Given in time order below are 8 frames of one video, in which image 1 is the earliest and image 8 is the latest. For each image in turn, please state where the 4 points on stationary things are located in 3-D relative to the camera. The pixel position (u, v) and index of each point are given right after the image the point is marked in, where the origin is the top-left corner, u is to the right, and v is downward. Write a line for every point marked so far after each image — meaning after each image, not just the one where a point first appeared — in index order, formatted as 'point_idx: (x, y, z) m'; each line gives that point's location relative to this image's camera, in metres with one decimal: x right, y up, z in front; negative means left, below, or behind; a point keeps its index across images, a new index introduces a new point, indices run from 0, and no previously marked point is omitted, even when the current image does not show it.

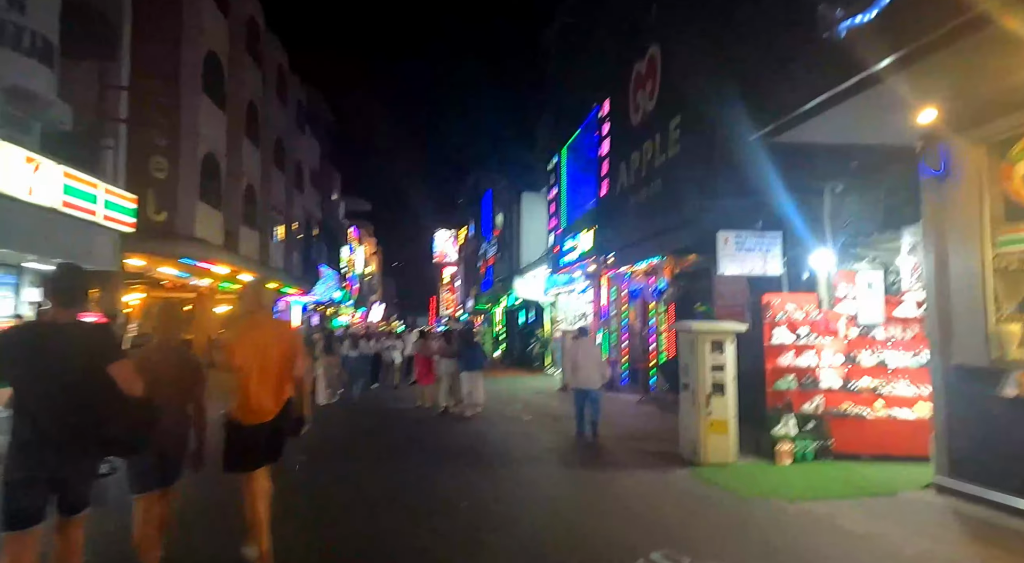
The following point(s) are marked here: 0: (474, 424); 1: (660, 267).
0: (-0.8, -2.9, +14.1) m
1: (+3.0, +0.3, +14.0) m
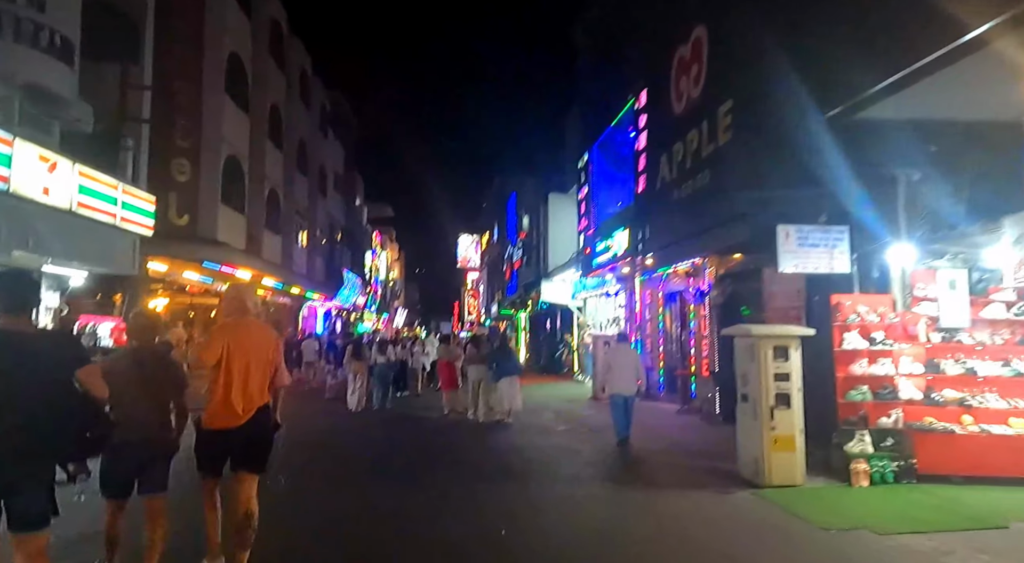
0: (-0.1, -2.9, +13.3) m
1: (+3.6, +0.3, +13.2) m
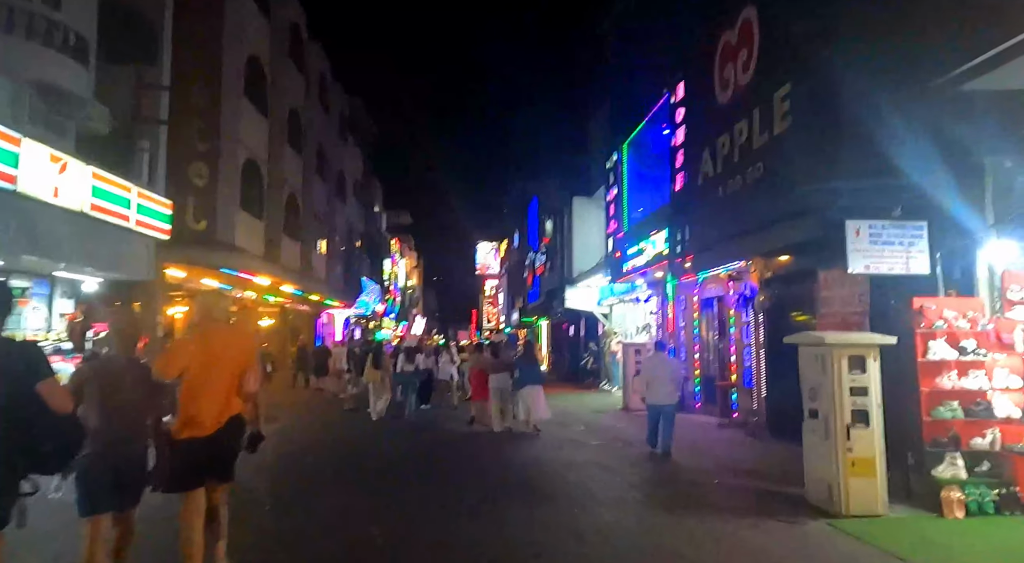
0: (+0.4, -3.0, +12.6) m
1: (+4.2, +0.2, +12.3) m
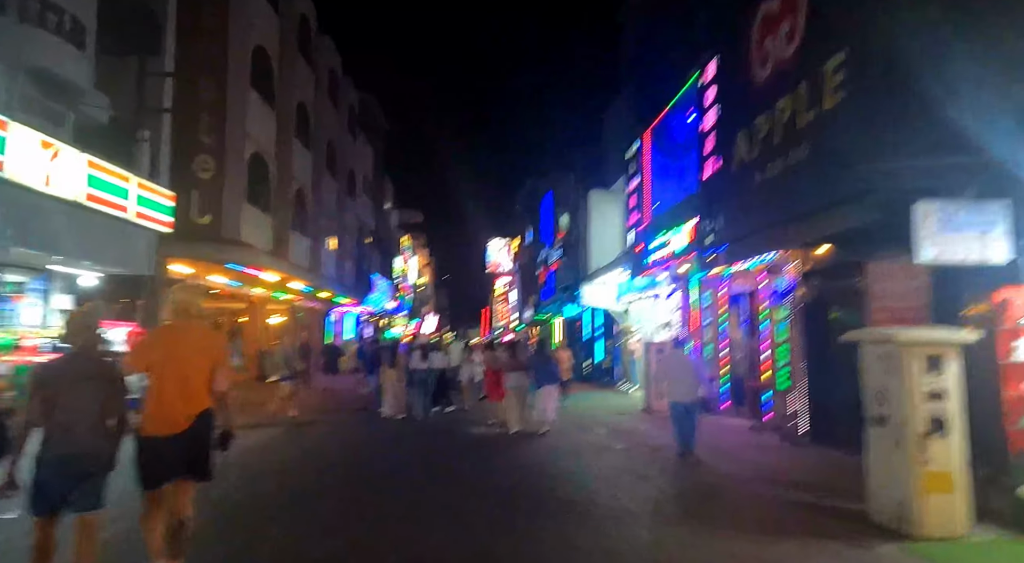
0: (+0.7, -2.9, +11.8) m
1: (+4.5, +0.3, +11.5) m
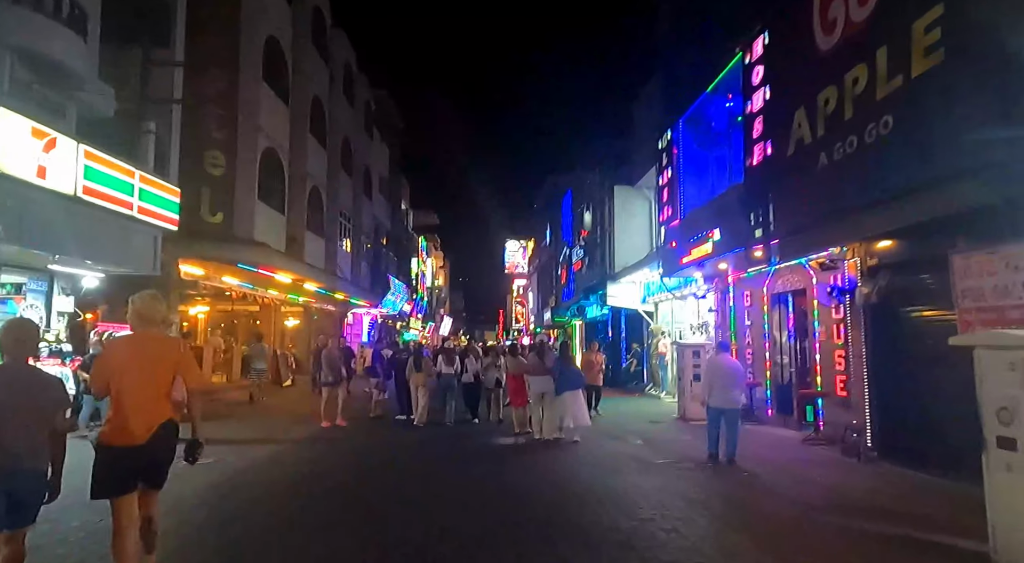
0: (+1.2, -2.9, +10.7) m
1: (+4.9, +0.3, +10.4) m
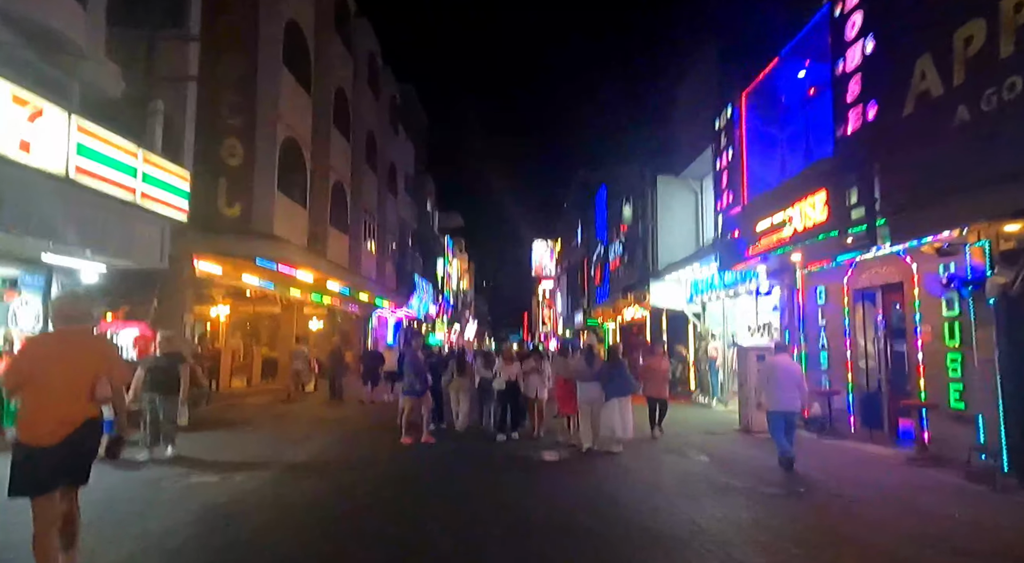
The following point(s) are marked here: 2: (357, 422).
0: (+1.9, -2.7, +9.1) m
1: (+5.6, +0.5, +8.6) m
2: (-3.7, -3.4, +16.4) m
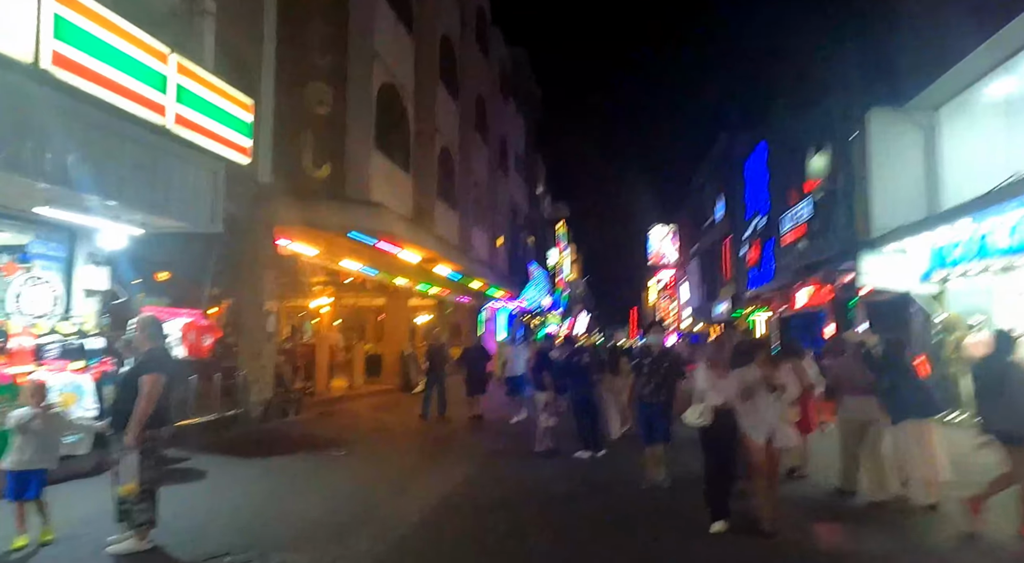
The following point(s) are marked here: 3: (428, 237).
0: (+3.9, -2.2, +4.0) m
1: (+7.4, +1.0, +2.9) m
2: (-0.6, -2.8, +12.1) m
3: (-2.4, +1.2, +19.3) m
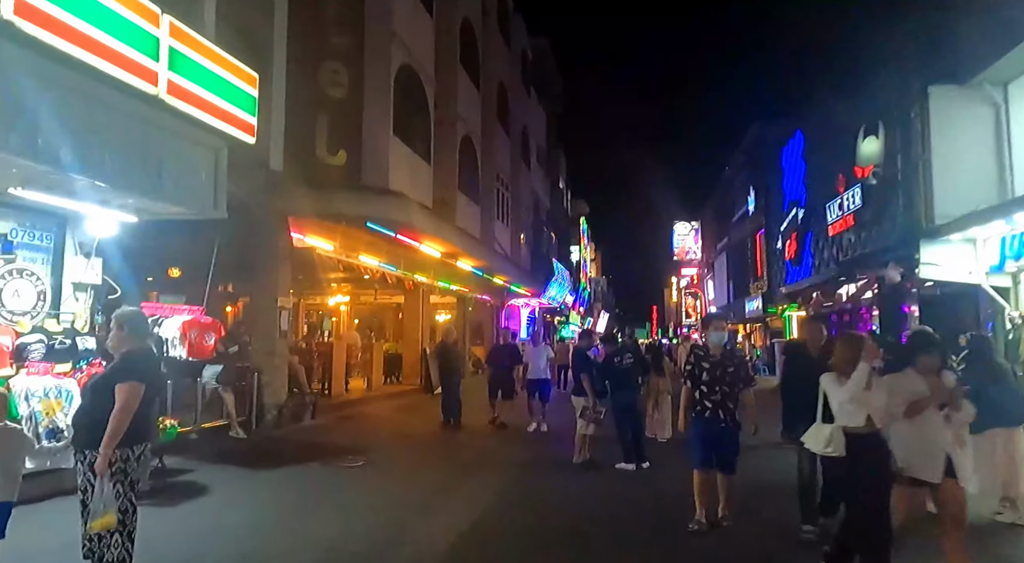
0: (+4.2, -2.1, +2.7) m
1: (+7.7, +1.2, +1.6) m
2: (0.0, -2.7, +10.9) m
3: (-1.7, +1.3, +18.2) m
